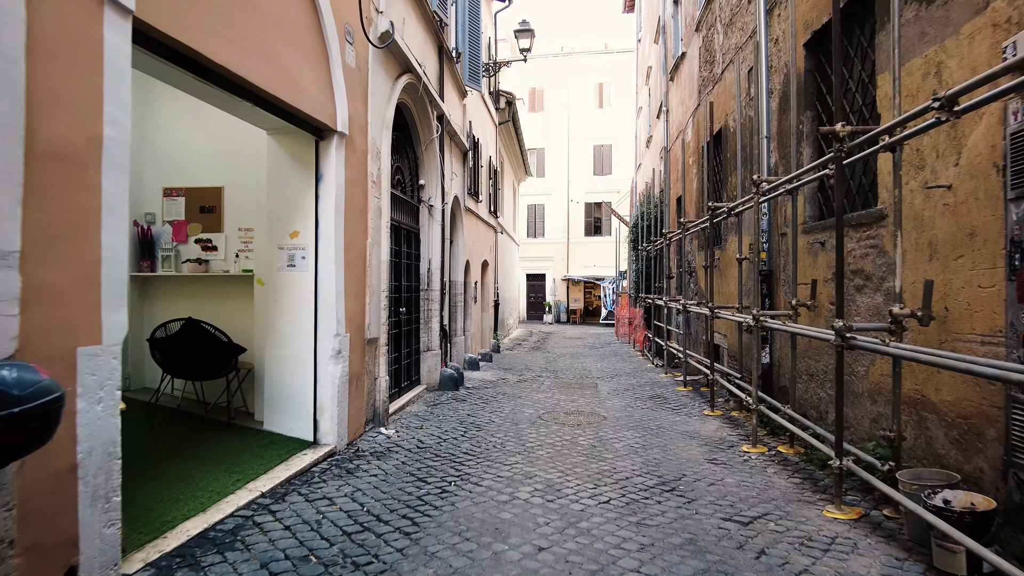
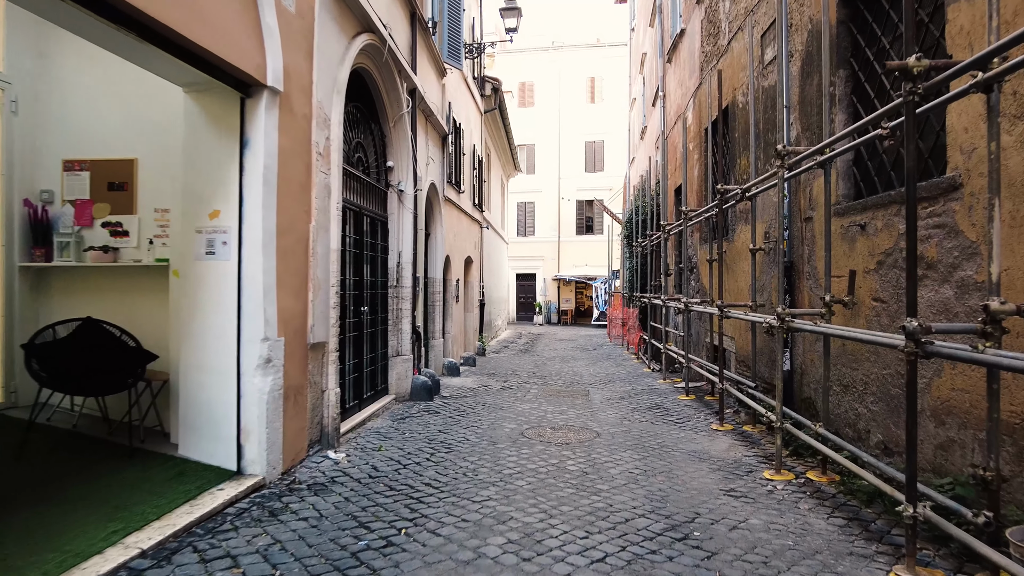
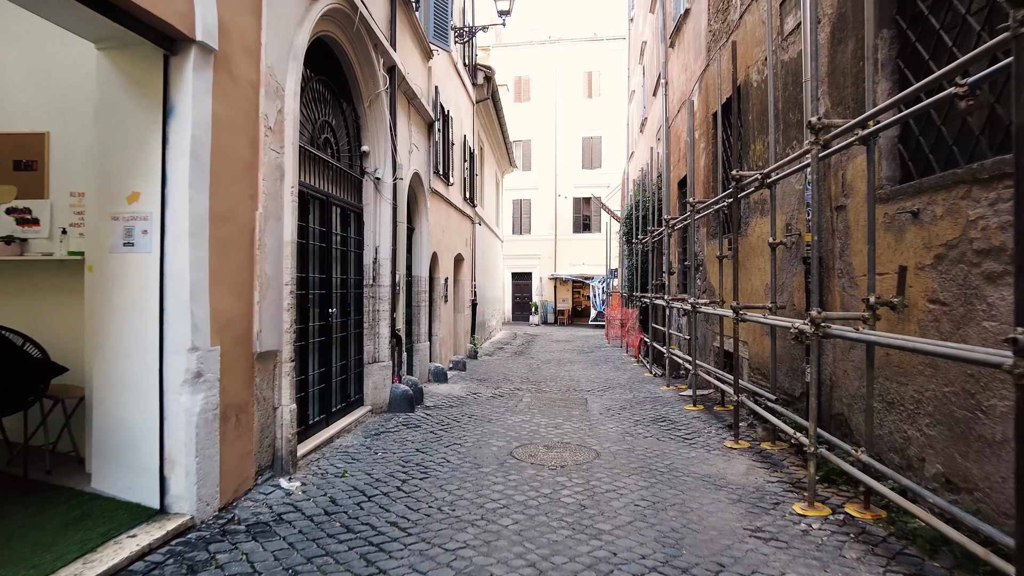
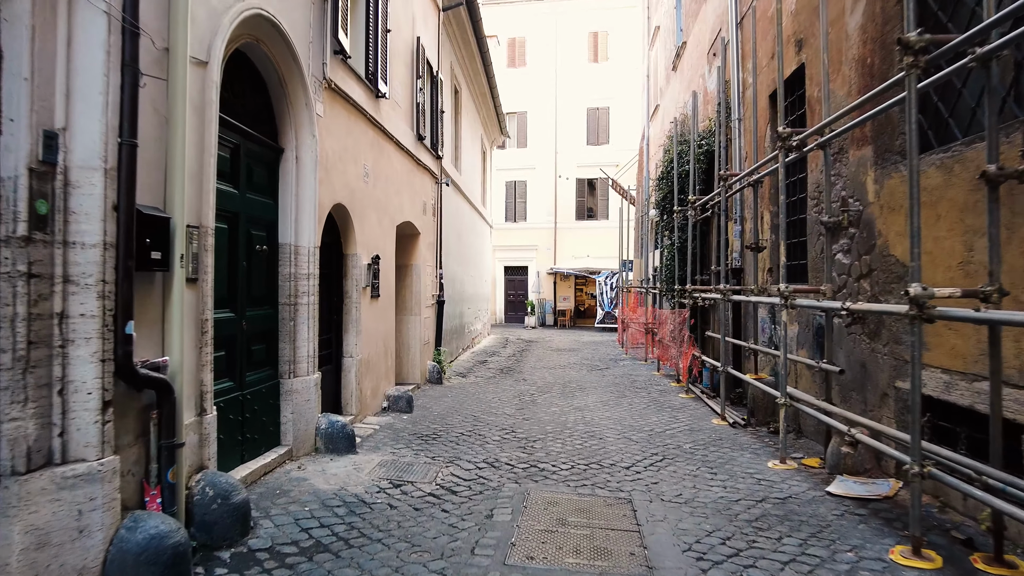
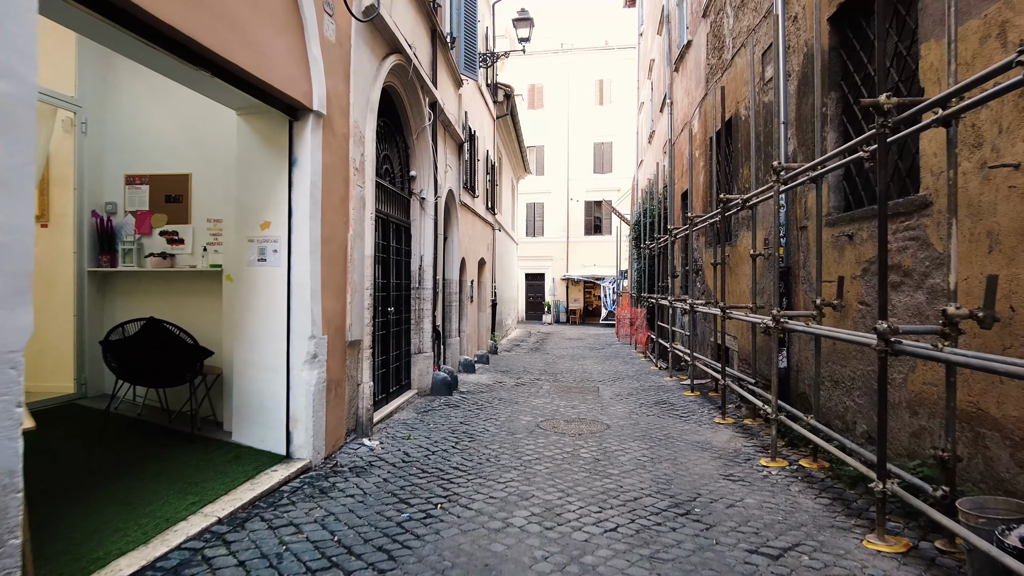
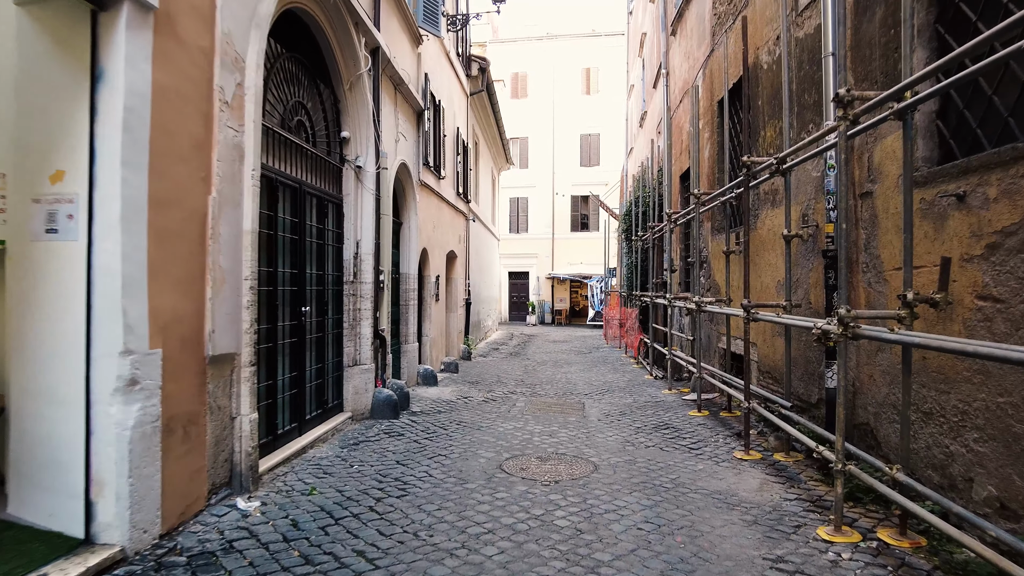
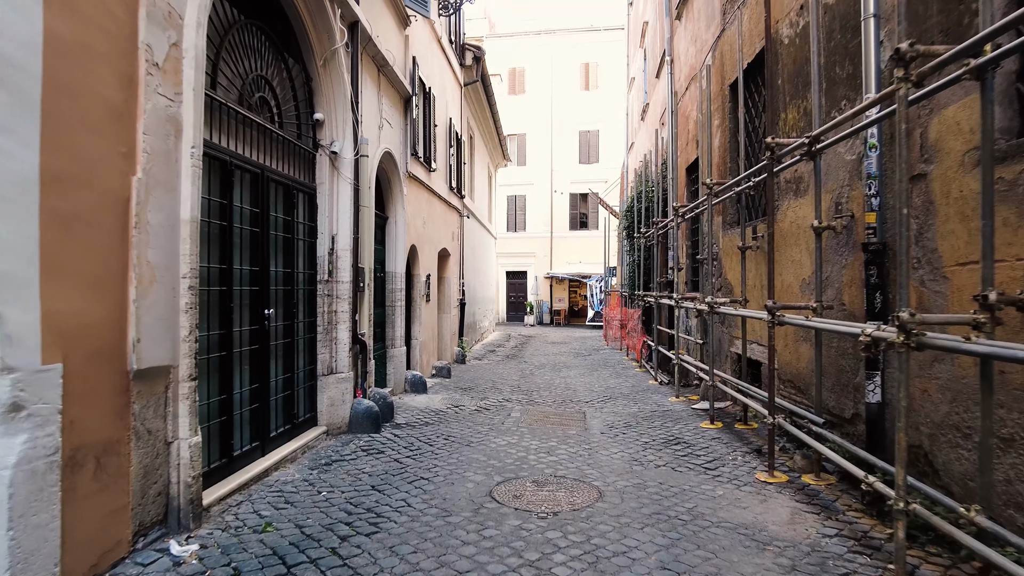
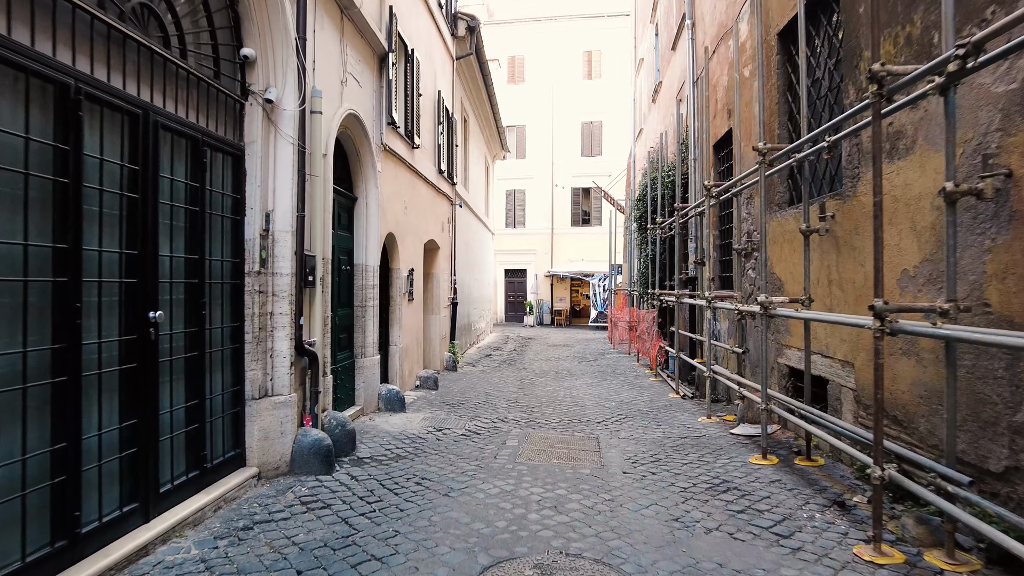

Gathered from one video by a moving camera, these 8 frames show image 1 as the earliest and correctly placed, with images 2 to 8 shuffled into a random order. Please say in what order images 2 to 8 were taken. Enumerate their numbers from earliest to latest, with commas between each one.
5, 2, 3, 6, 7, 8, 4
